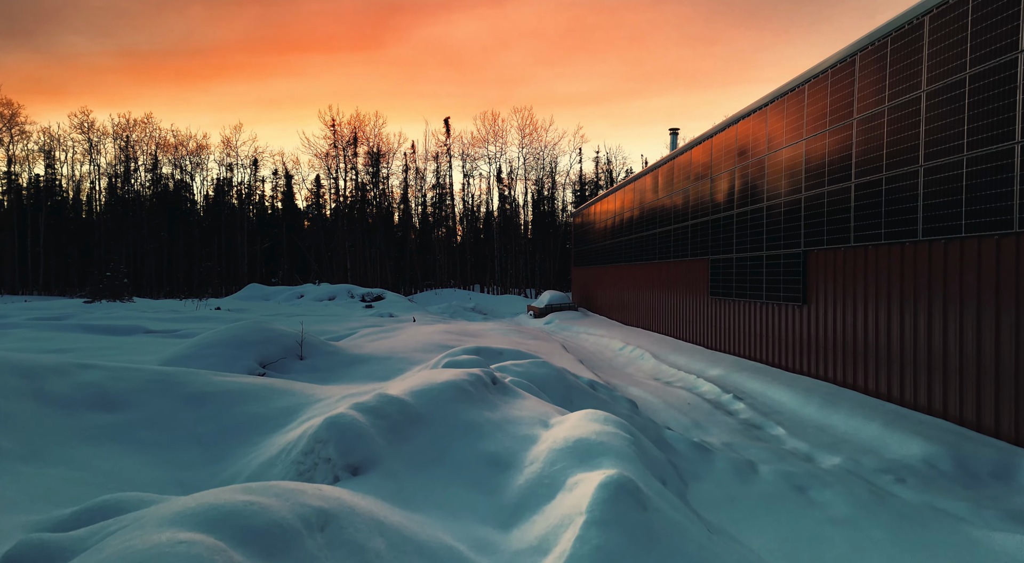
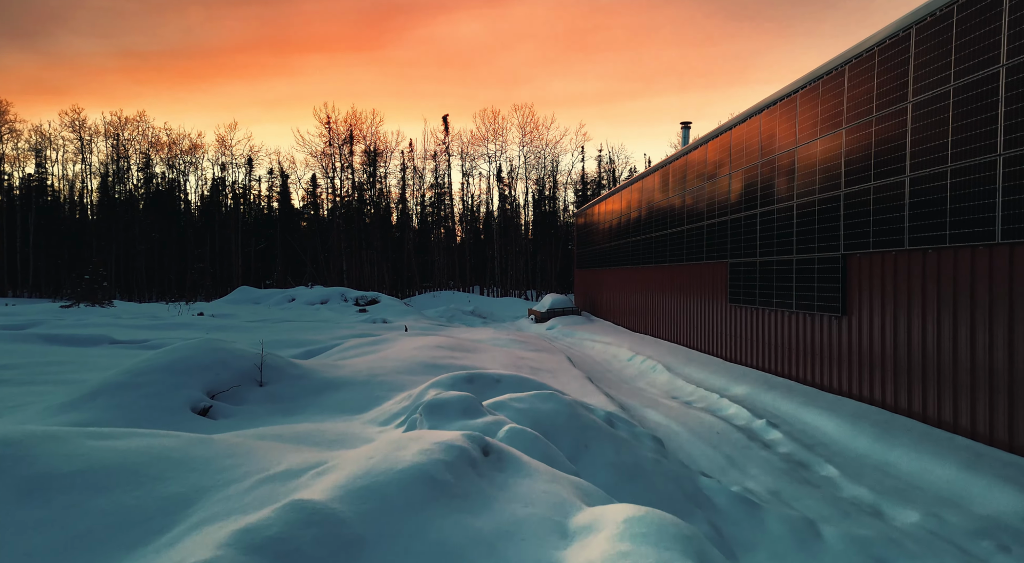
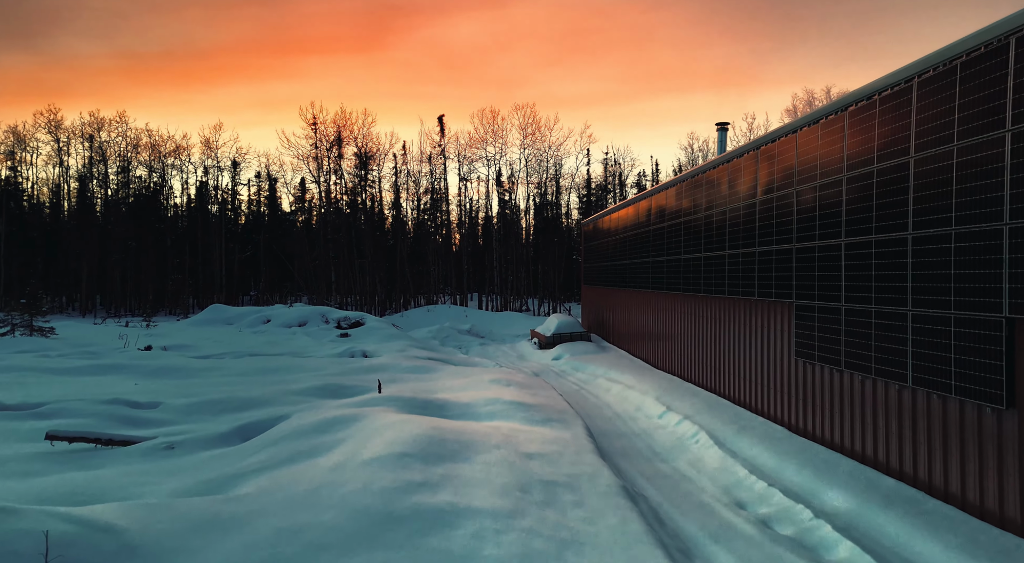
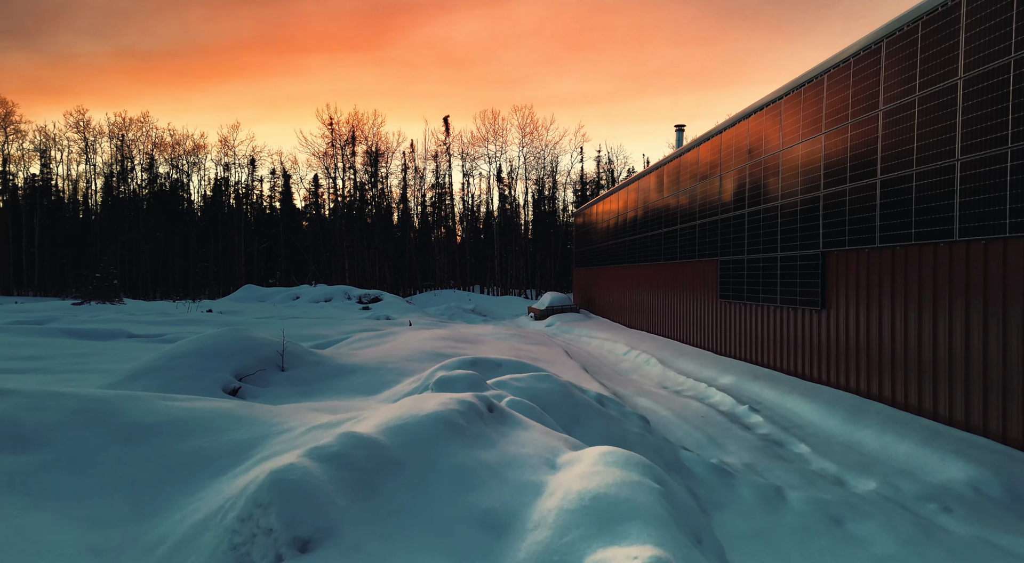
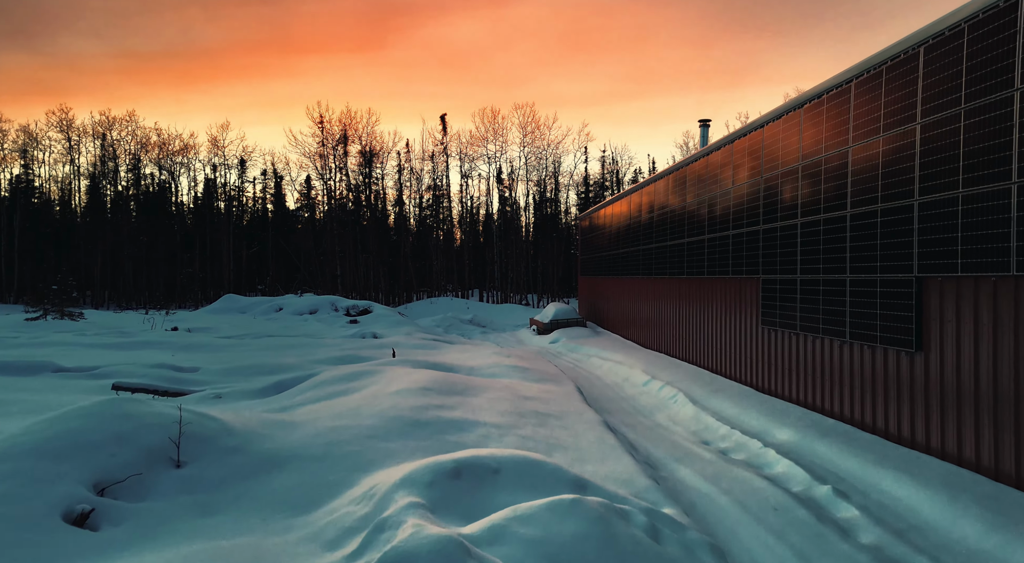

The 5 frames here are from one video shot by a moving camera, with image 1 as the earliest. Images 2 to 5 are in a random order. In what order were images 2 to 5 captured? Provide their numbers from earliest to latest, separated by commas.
4, 2, 5, 3
